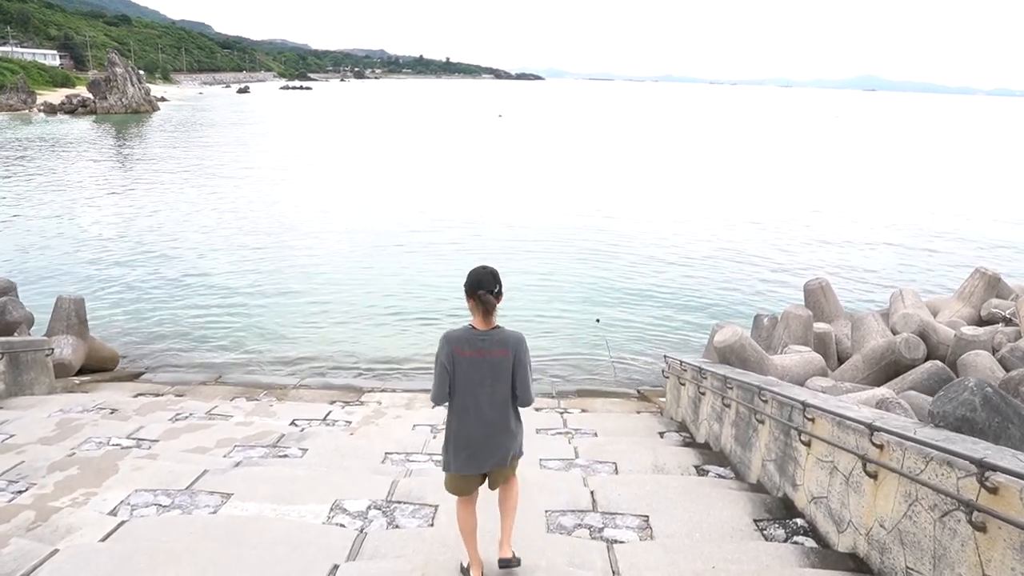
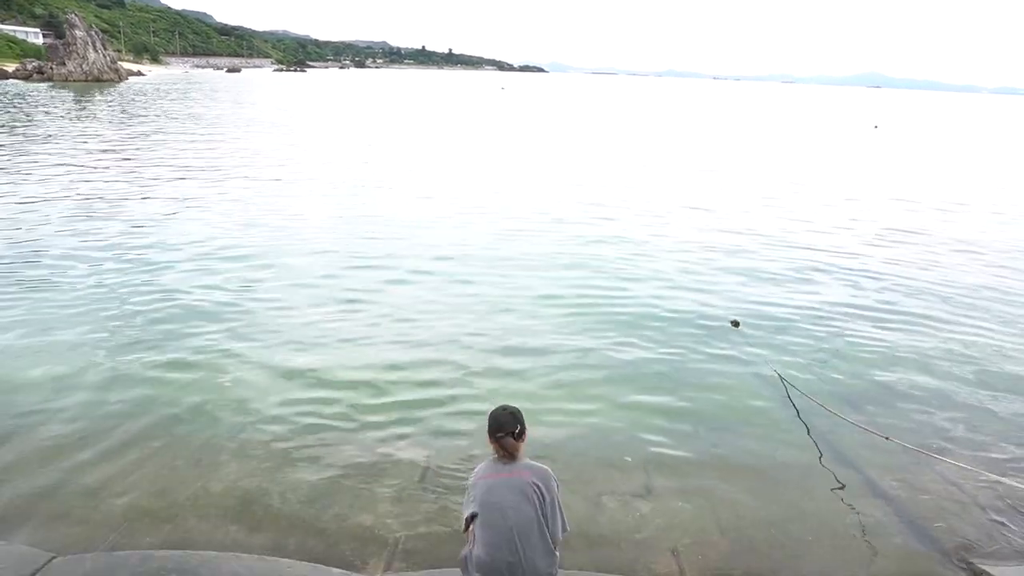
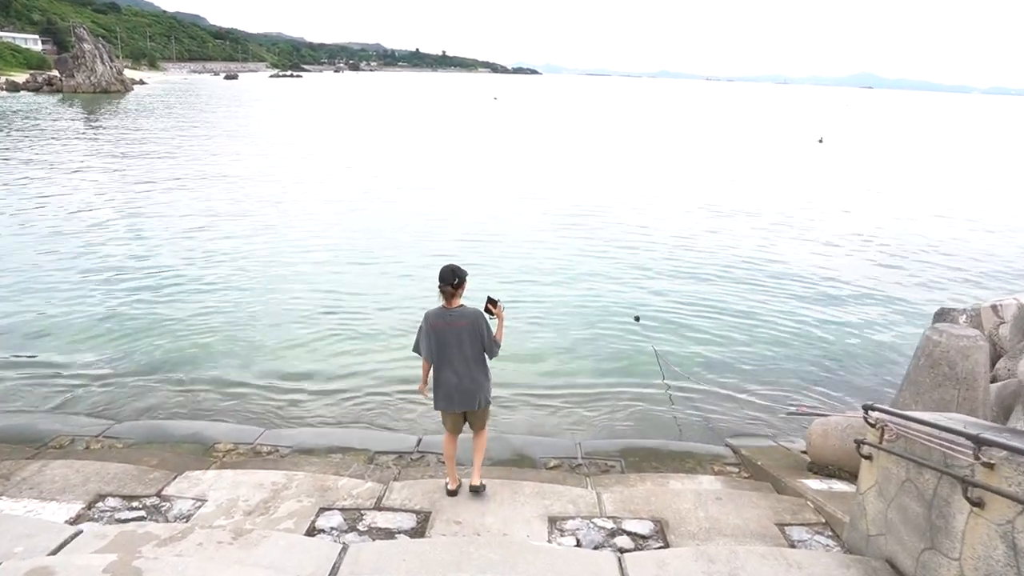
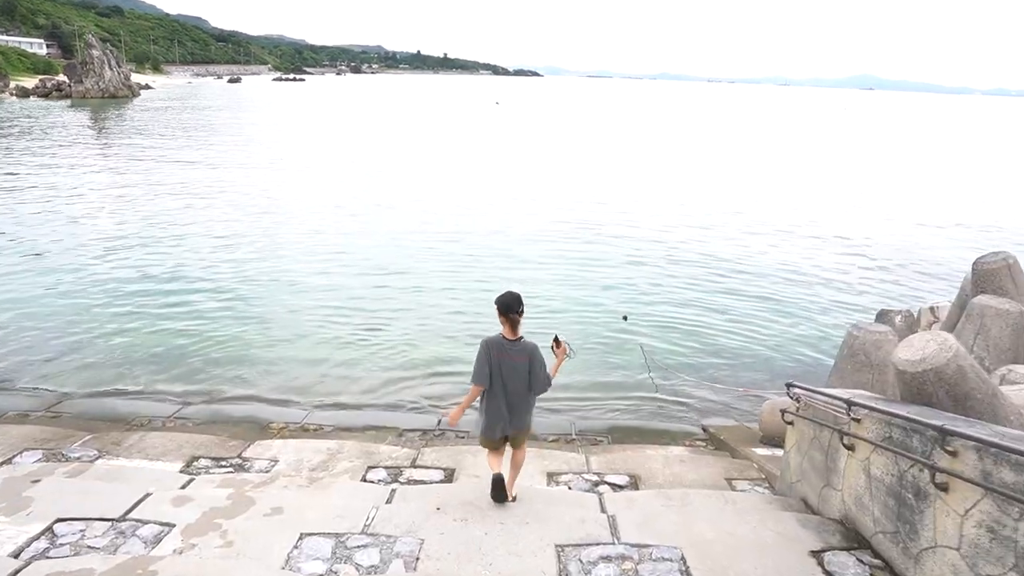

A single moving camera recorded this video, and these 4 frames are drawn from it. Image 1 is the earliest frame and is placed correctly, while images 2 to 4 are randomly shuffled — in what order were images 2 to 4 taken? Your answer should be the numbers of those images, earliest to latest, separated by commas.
4, 3, 2
